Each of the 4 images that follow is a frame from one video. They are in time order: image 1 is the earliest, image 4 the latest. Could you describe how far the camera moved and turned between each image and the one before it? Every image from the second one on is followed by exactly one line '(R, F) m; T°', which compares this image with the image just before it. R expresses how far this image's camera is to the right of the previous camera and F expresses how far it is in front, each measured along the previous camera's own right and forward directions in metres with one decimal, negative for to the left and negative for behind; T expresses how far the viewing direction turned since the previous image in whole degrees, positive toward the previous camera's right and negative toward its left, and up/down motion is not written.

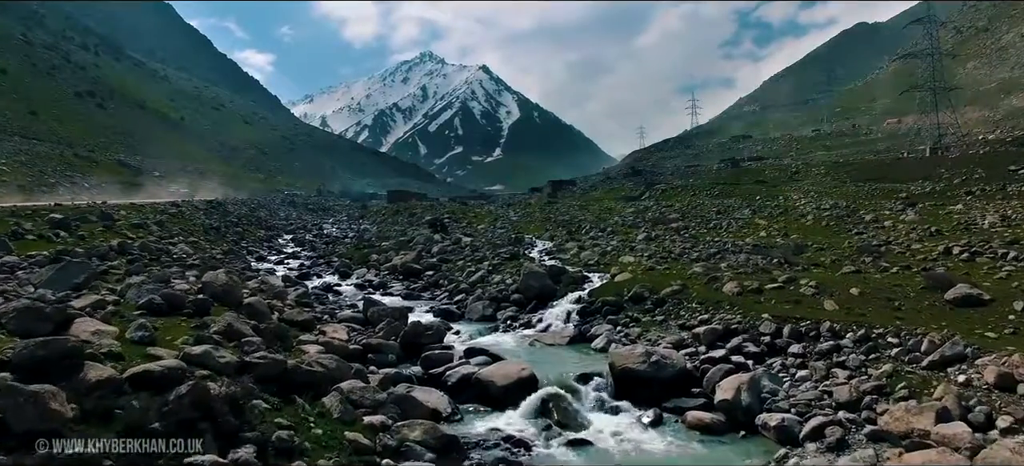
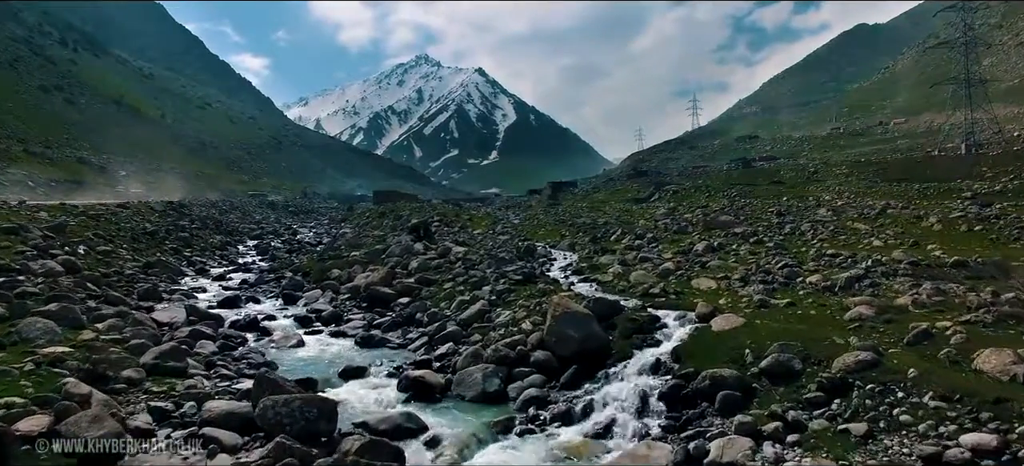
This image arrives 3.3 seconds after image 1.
(-0.6, +10.6) m; 0°
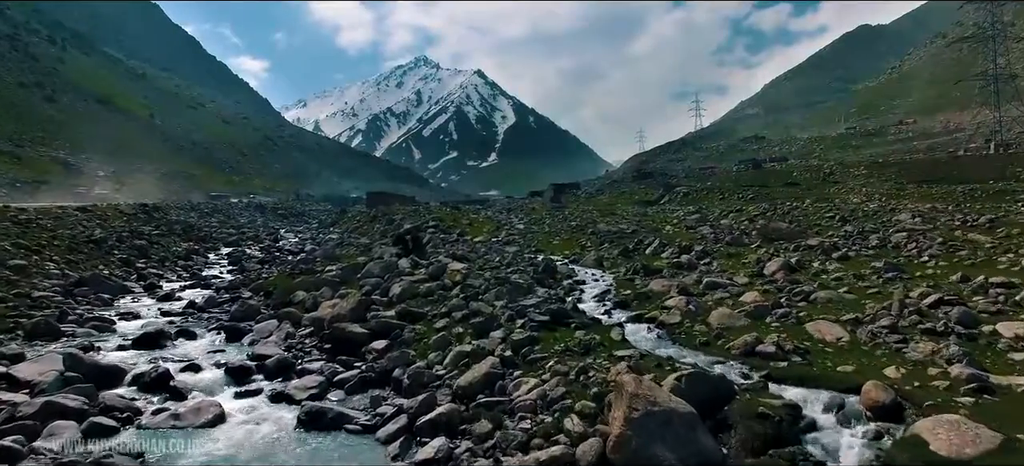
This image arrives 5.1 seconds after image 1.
(-0.5, +6.7) m; 0°
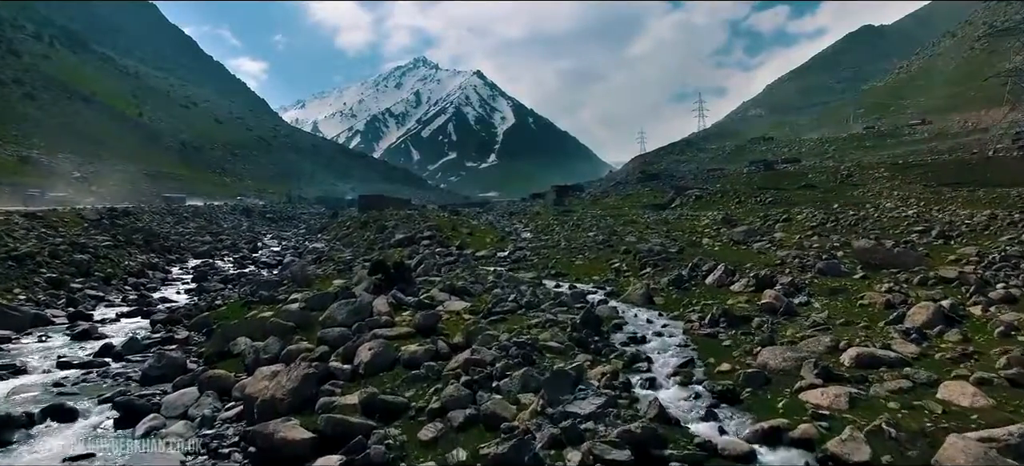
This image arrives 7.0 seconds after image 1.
(-0.6, +6.9) m; 0°
